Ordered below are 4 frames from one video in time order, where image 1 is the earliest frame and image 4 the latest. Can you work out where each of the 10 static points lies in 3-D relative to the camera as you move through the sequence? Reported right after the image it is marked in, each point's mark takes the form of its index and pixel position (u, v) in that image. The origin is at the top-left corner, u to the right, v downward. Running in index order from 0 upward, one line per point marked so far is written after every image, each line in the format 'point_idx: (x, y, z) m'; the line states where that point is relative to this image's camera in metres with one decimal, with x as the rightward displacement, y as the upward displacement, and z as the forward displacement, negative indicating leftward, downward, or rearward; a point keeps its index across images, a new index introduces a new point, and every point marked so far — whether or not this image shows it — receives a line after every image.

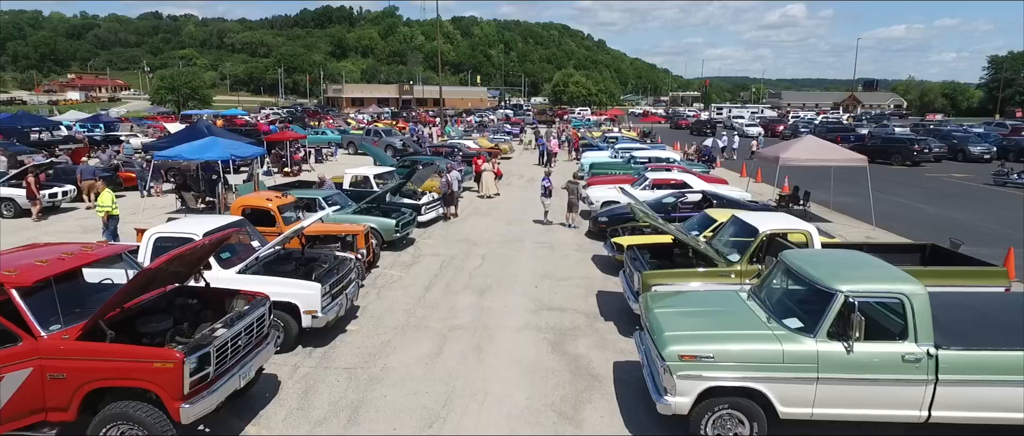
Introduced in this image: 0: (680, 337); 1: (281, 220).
0: (+1.5, -1.1, +5.7) m
1: (-3.9, 0.0, +10.9) m
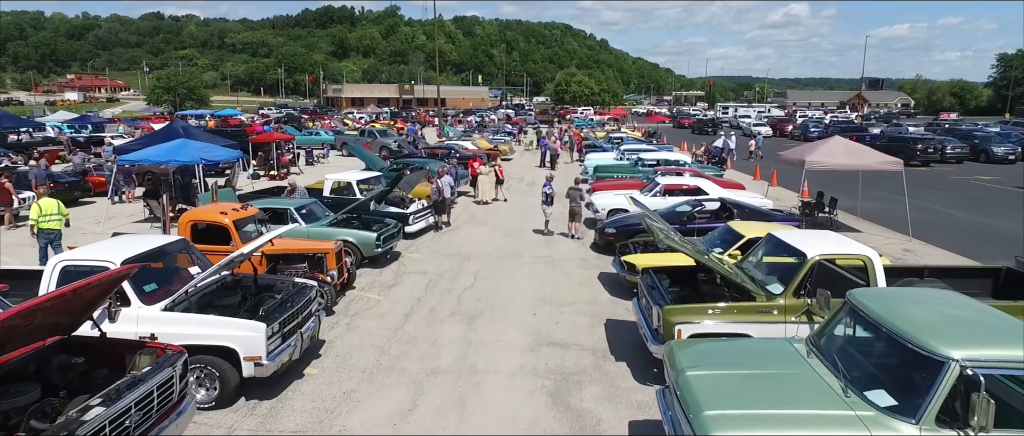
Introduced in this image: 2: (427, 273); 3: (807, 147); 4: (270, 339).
0: (+1.4, -1.3, +4.2) m
1: (-4.0, -0.3, +9.4) m
2: (-1.6, -1.0, +12.0) m
3: (+7.2, +1.7, +15.8) m
4: (-2.5, -1.2, +6.6) m
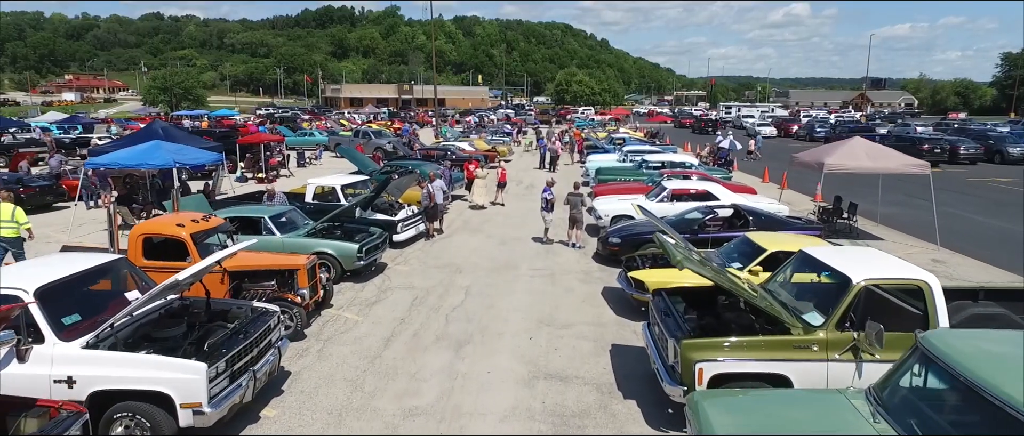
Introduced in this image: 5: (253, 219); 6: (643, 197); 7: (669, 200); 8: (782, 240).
0: (+1.3, -1.4, +3.1) m
1: (-4.1, -0.4, +8.3) m
2: (-1.7, -1.2, +10.9) m
3: (+7.1, +1.6, +14.7) m
4: (-2.6, -1.4, +5.5) m
5: (-4.5, 0.0, +11.1) m
6: (+3.1, +0.5, +15.2) m
7: (+3.6, +0.4, +14.7) m
8: (+3.8, -0.3, +9.2) m
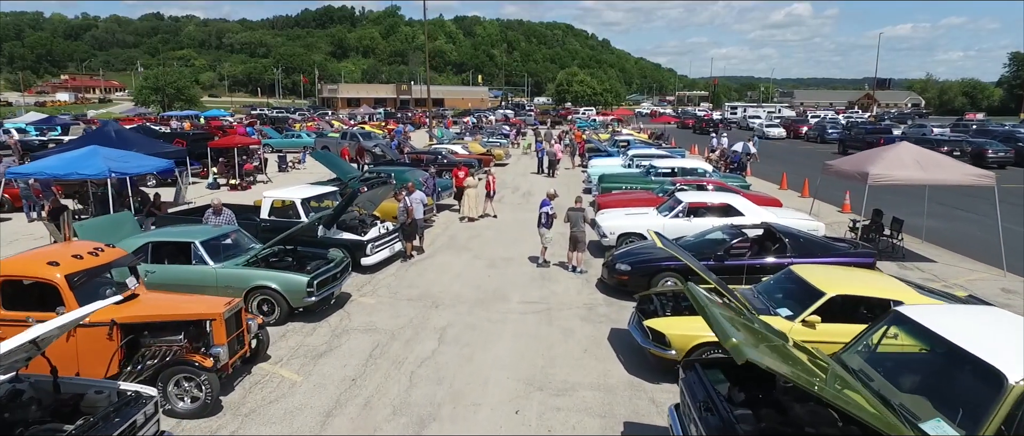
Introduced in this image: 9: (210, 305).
0: (+1.1, -1.8, +1.1) m
1: (-4.3, -0.8, +6.3) m
2: (-1.9, -1.5, +8.9) m
3: (+6.9, +1.2, +12.6) m
4: (-2.8, -1.7, +3.5) m
5: (-4.7, -0.4, +9.1) m
6: (+2.9, +0.1, +13.2) m
7: (+3.4, 0.0, +12.6) m
8: (+3.6, -0.7, +7.2) m
9: (-3.2, -0.9, +6.7) m
